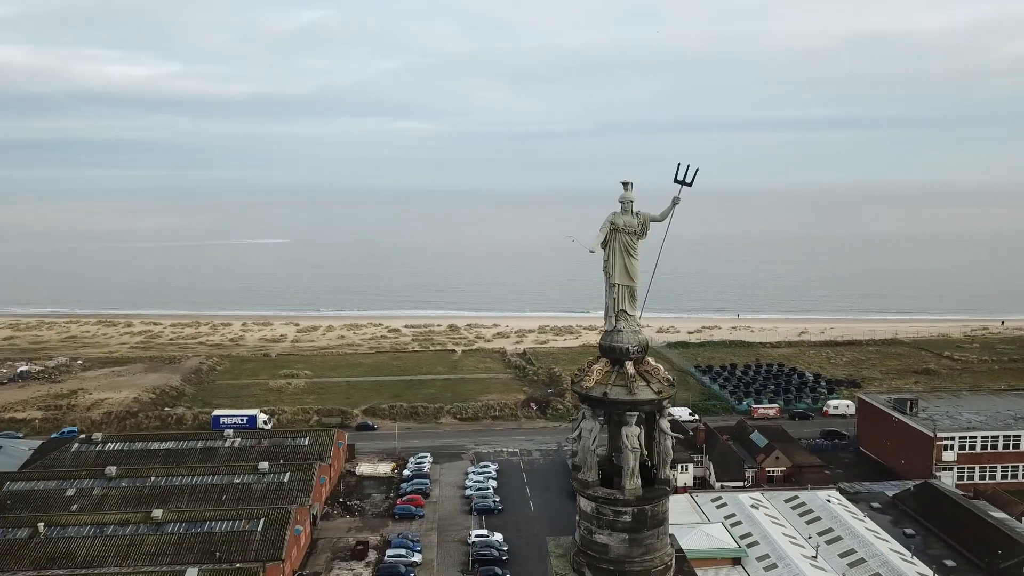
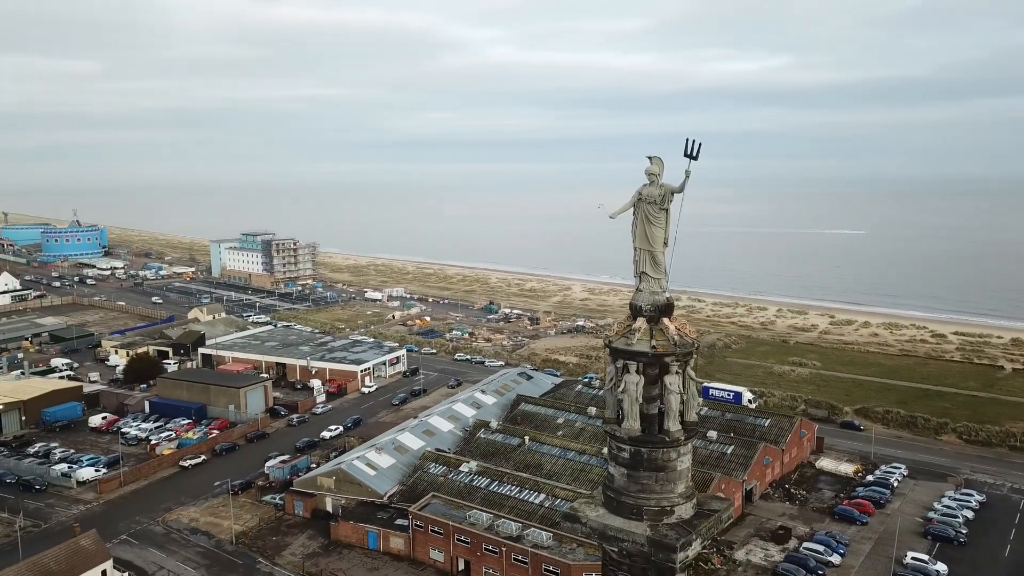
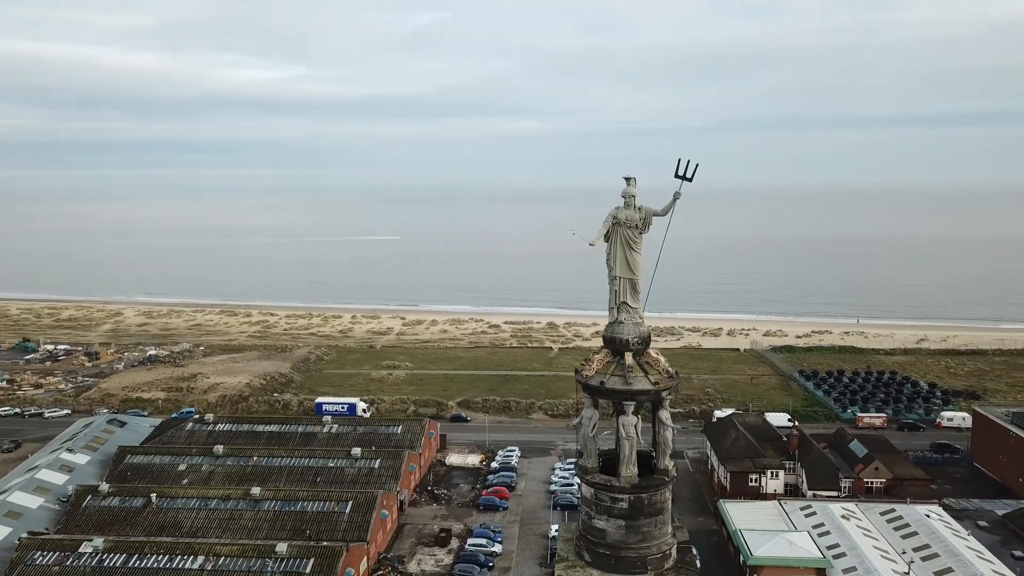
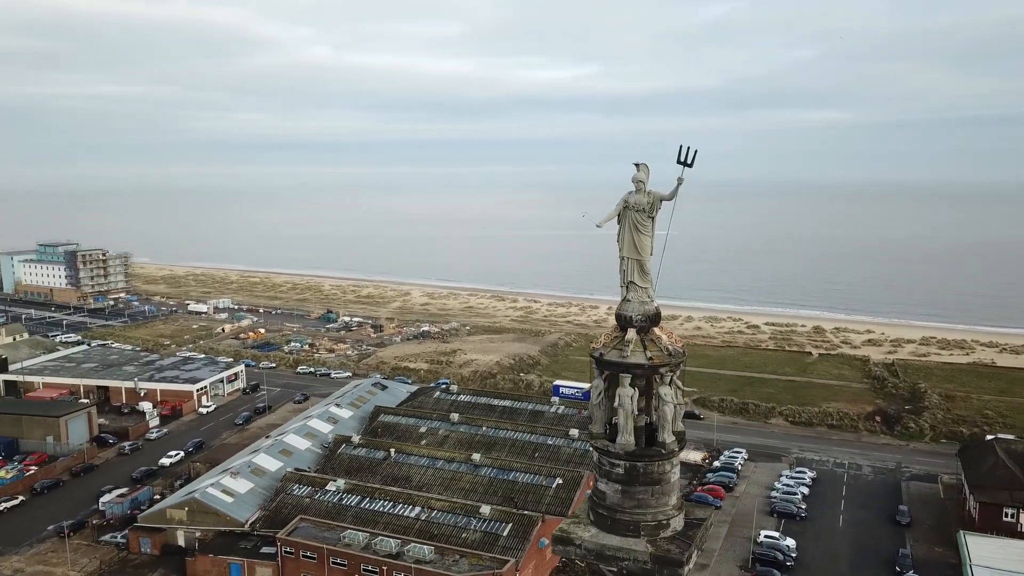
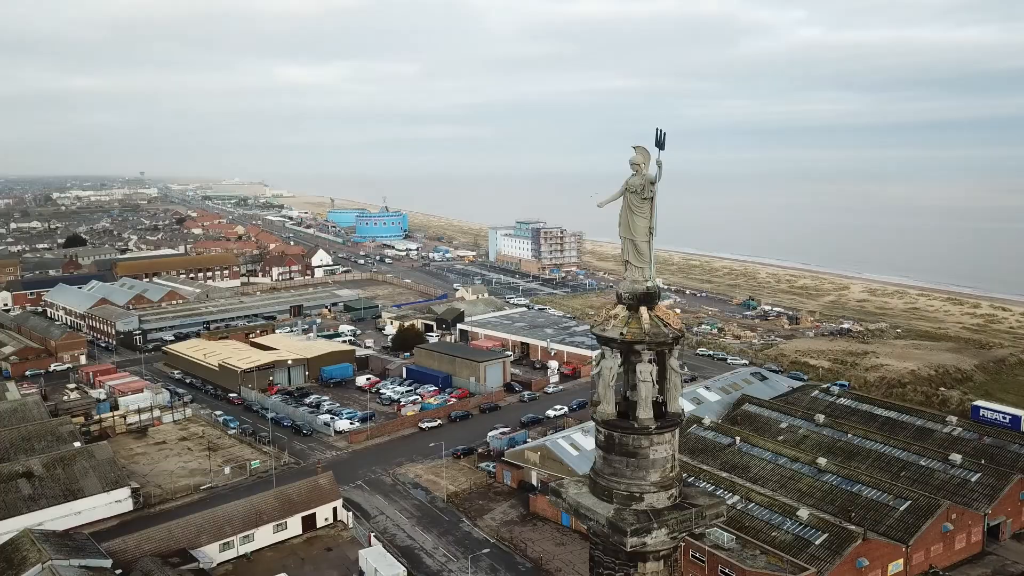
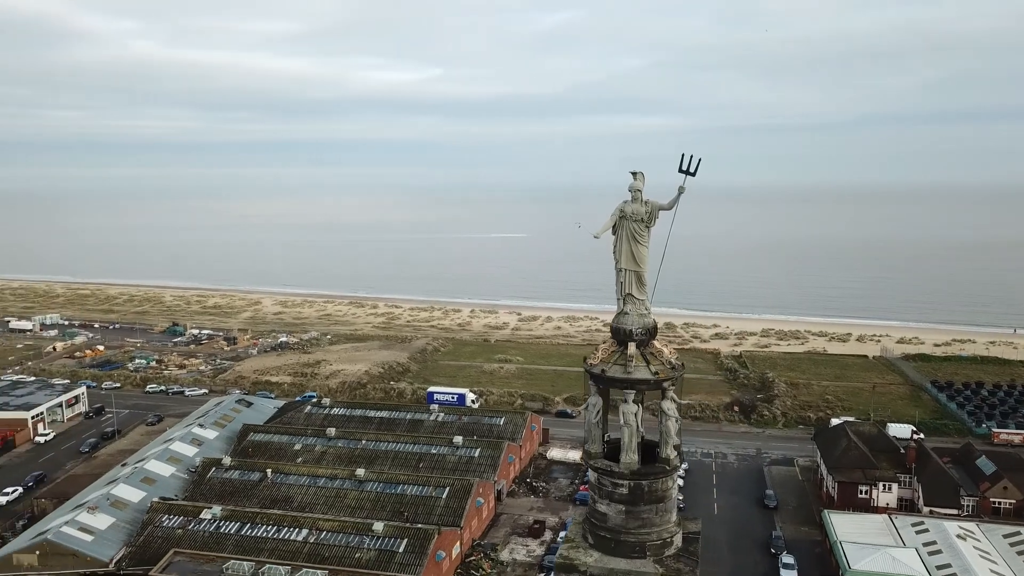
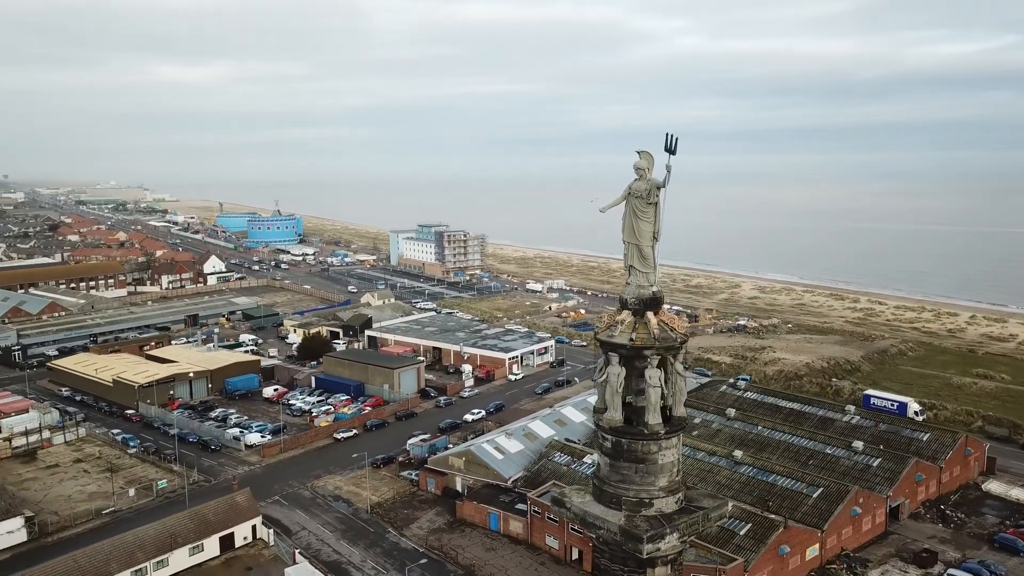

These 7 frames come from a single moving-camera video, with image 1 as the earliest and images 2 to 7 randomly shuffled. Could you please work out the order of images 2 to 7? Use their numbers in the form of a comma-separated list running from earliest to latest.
3, 6, 4, 2, 7, 5
